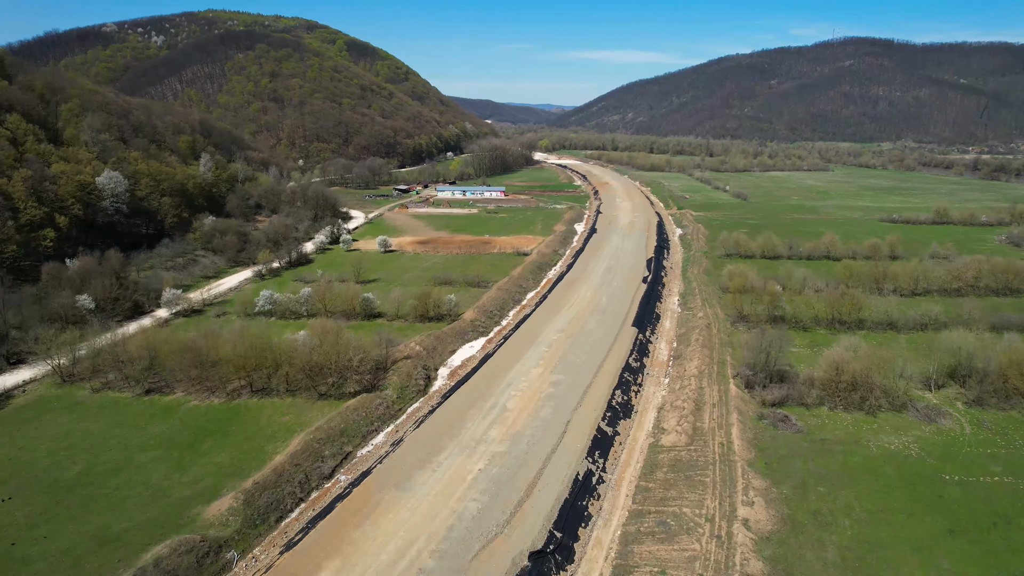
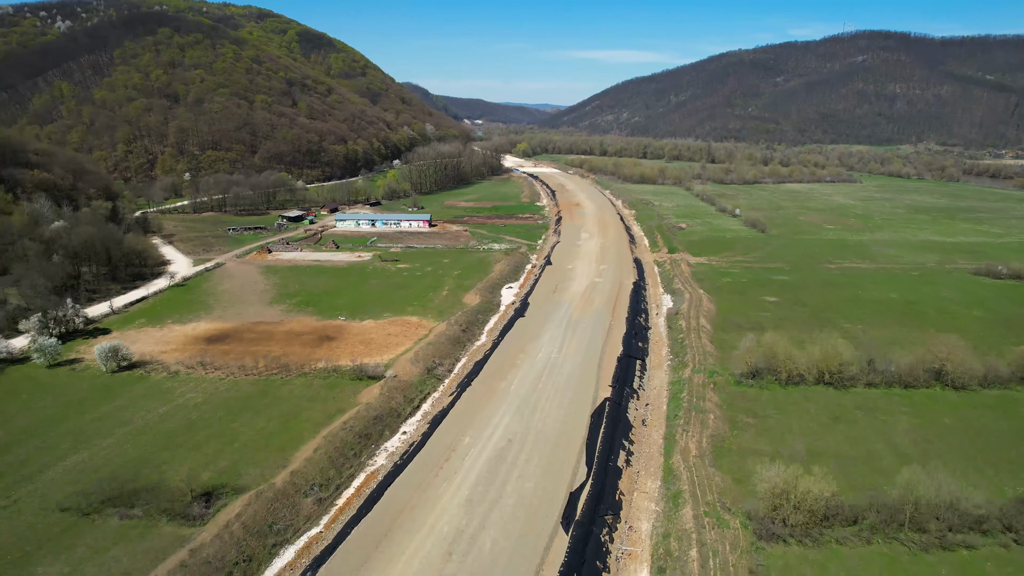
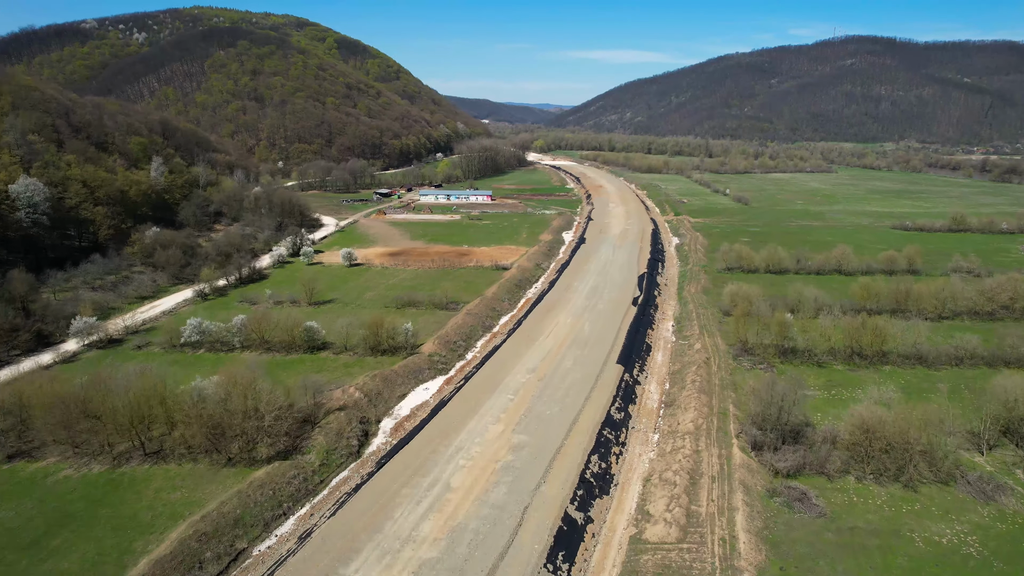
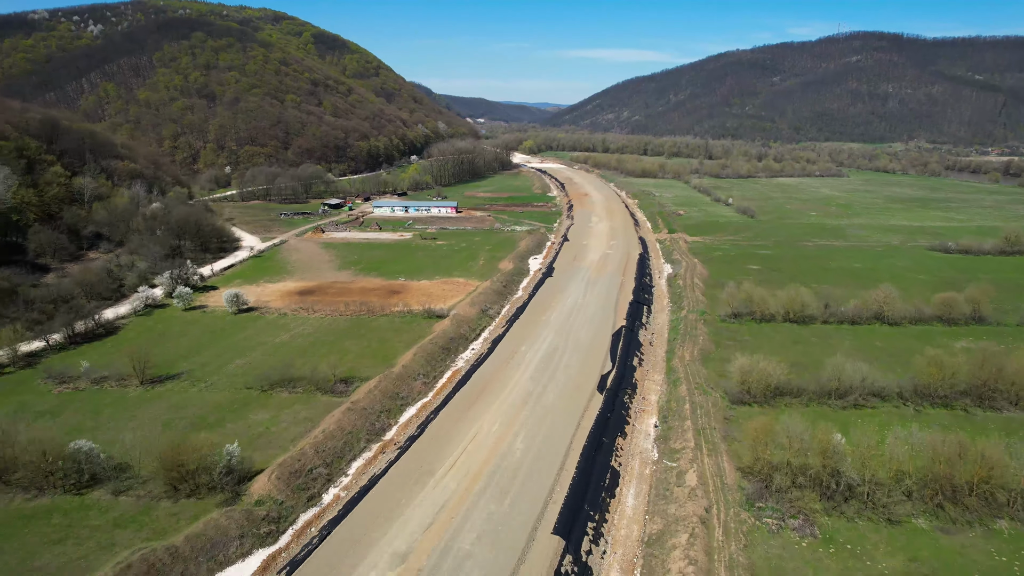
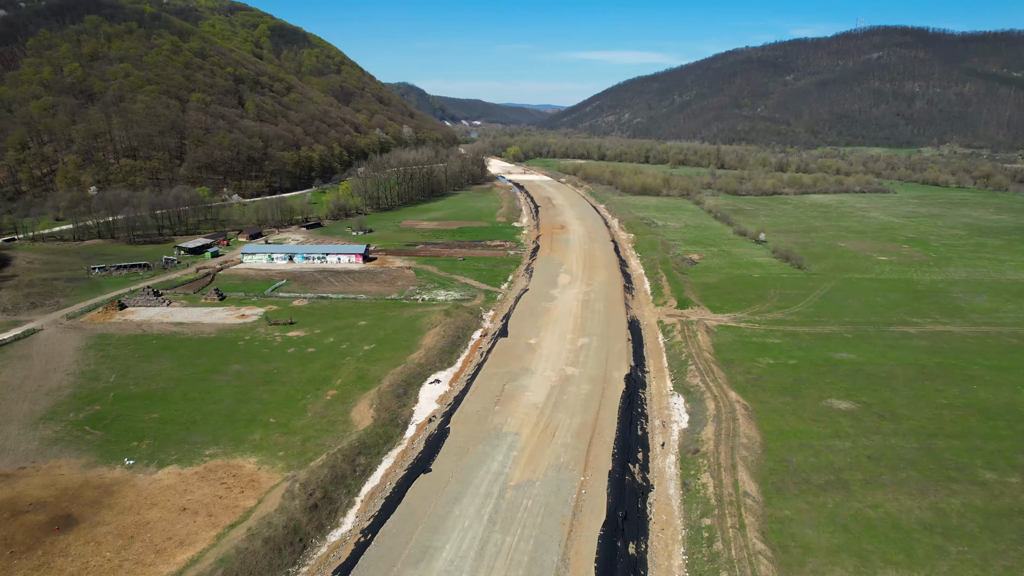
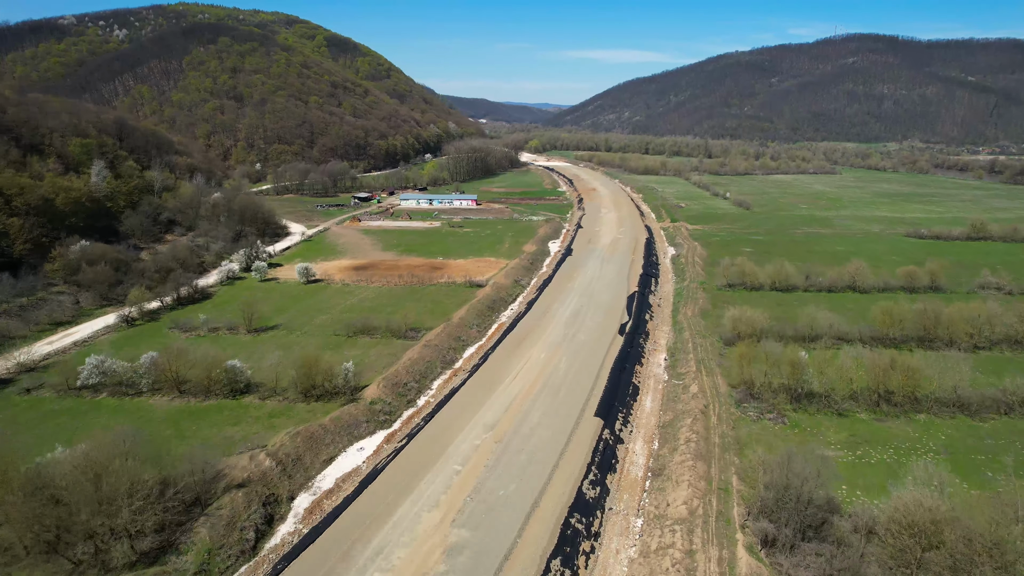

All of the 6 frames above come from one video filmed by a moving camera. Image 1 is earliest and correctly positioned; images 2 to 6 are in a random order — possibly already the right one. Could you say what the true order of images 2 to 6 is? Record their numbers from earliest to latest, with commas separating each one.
3, 6, 4, 2, 5
